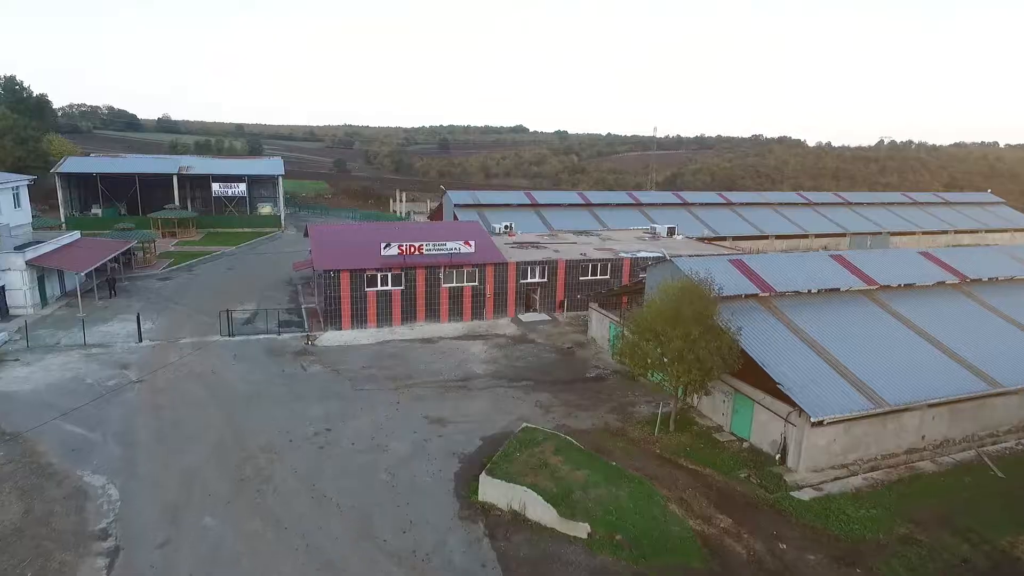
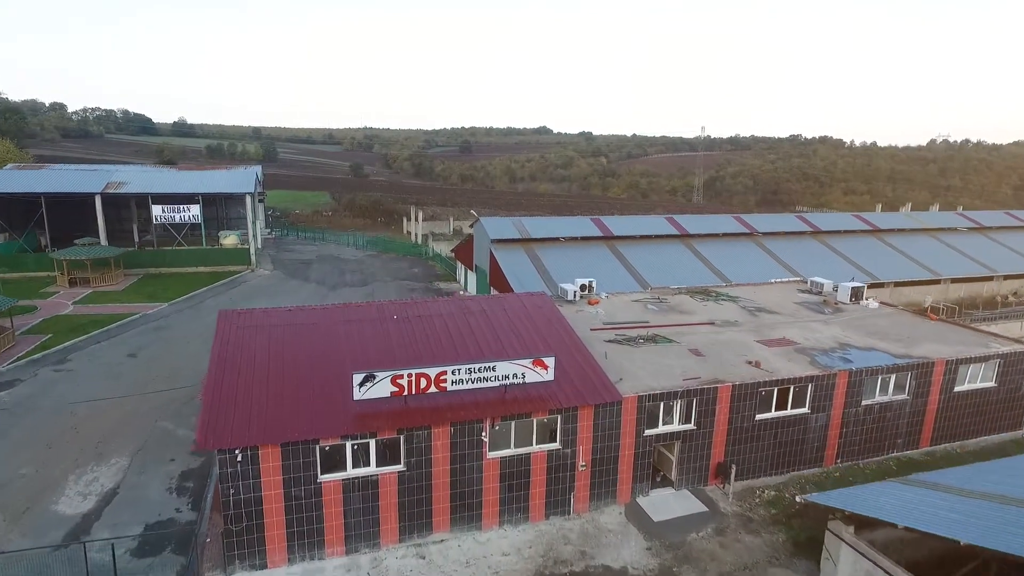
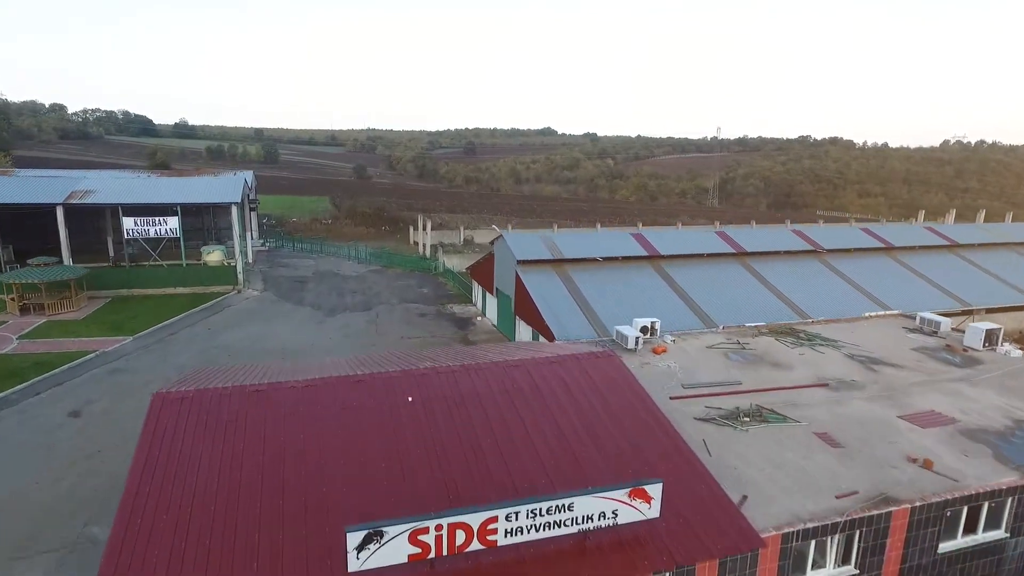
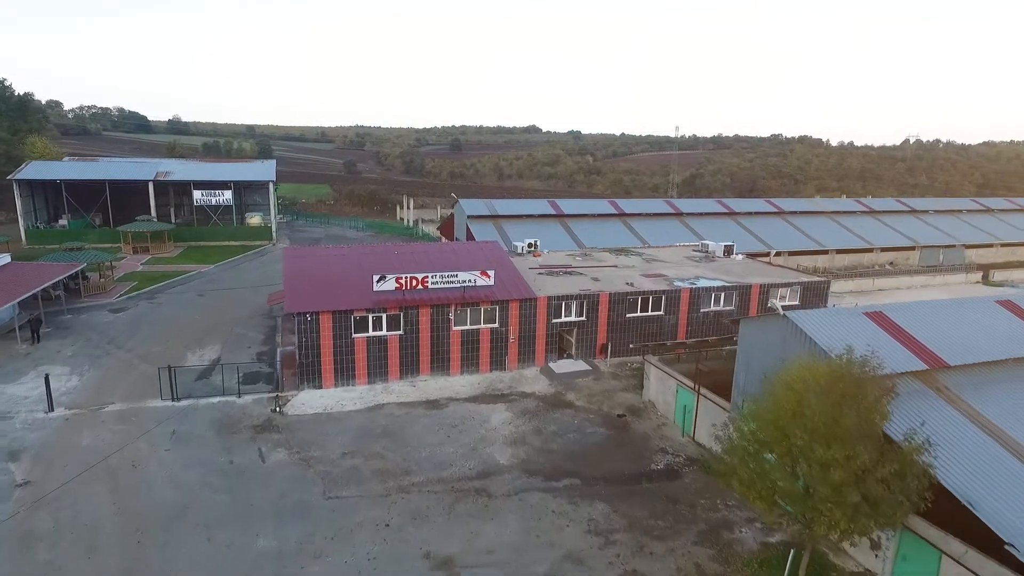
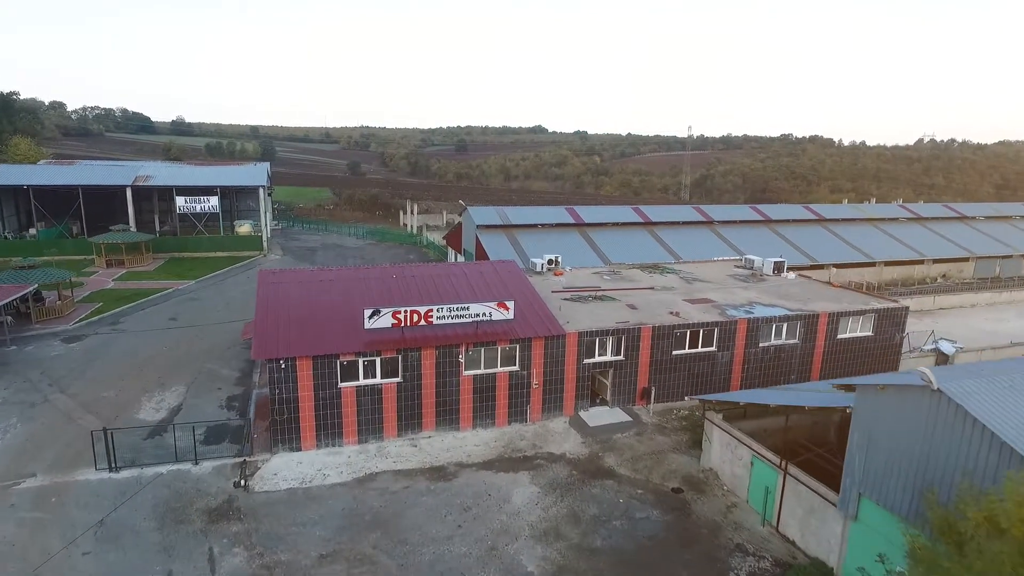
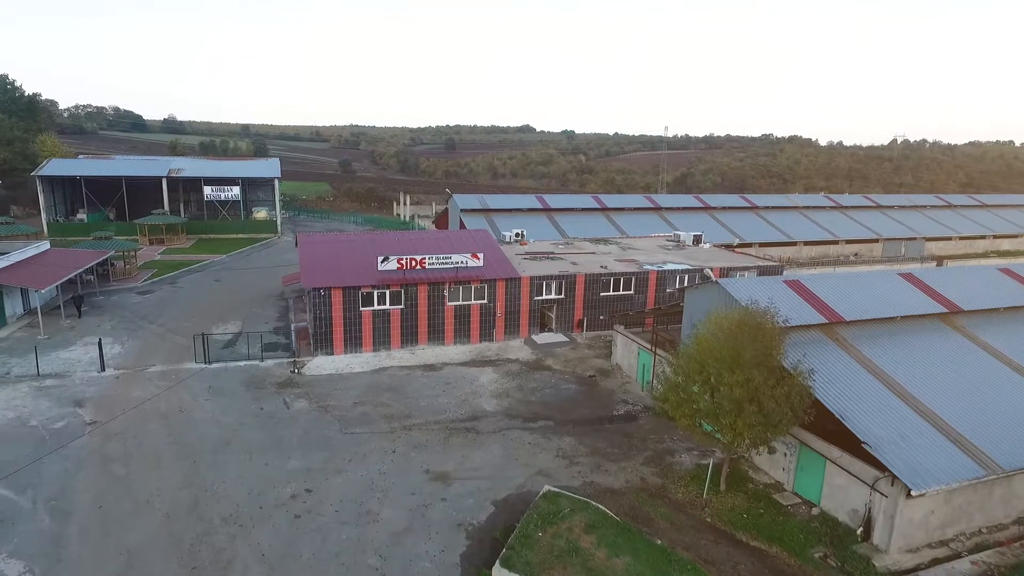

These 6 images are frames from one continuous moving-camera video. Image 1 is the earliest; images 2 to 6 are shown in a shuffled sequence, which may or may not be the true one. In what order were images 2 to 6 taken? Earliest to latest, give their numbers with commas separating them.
6, 4, 5, 2, 3
